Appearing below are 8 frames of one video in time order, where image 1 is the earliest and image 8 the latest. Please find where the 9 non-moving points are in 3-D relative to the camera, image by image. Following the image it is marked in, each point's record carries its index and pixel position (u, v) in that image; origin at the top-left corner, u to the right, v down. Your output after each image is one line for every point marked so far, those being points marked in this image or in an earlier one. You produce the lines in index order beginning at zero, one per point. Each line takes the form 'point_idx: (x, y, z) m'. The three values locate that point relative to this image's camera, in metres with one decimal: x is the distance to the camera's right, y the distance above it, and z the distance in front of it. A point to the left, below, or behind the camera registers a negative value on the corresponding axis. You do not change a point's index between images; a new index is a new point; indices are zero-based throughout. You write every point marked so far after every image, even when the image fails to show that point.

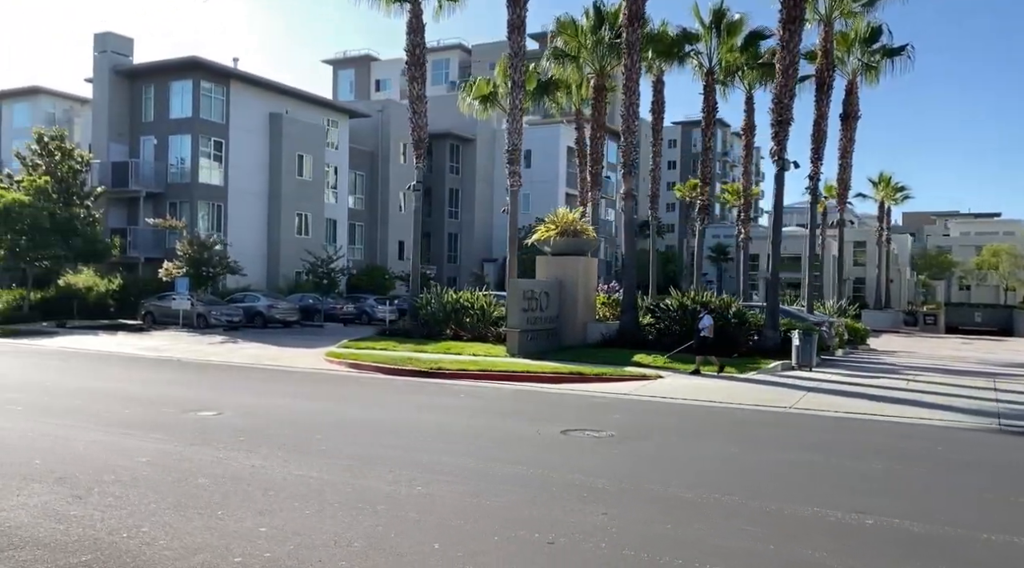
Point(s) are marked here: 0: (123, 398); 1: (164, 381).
0: (-5.9, -1.7, +13.8) m
1: (-6.3, -1.8, +16.5) m
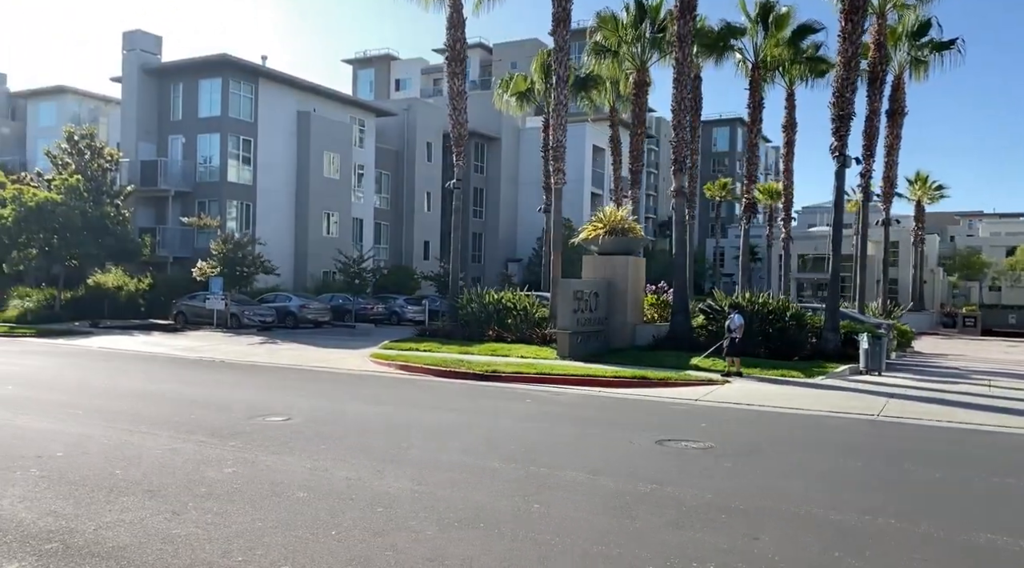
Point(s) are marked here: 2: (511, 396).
0: (-4.8, -1.7, +13.3) m
1: (-5.2, -1.8, +16.1) m
2: (0.0, -1.8, +14.7) m
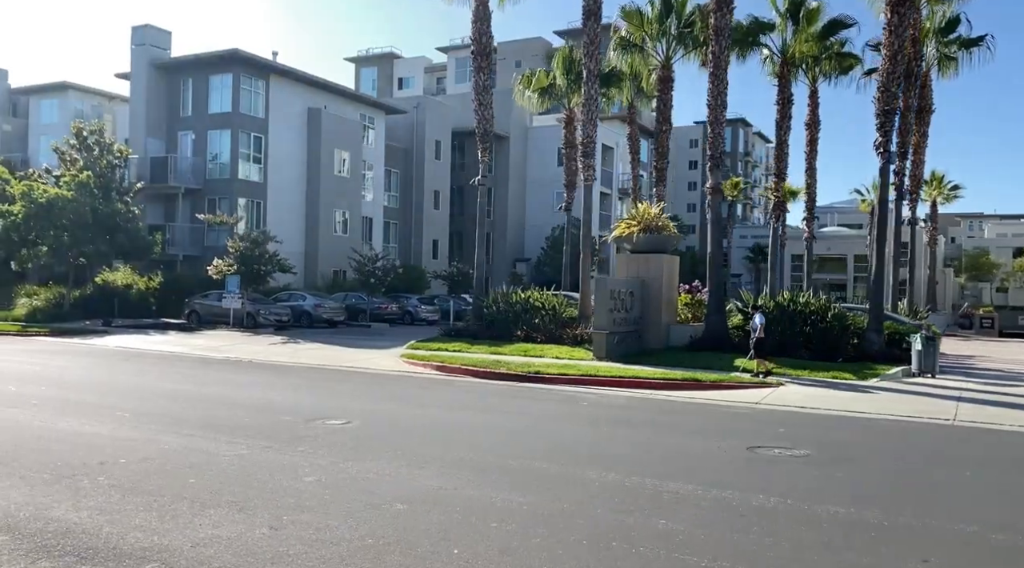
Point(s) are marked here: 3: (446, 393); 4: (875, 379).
0: (-4.0, -1.7, +12.7) m
1: (-4.4, -1.7, +15.5) m
2: (+0.8, -1.8, +14.2) m
3: (-1.1, -1.8, +14.6) m
4: (+6.6, -1.7, +16.5) m
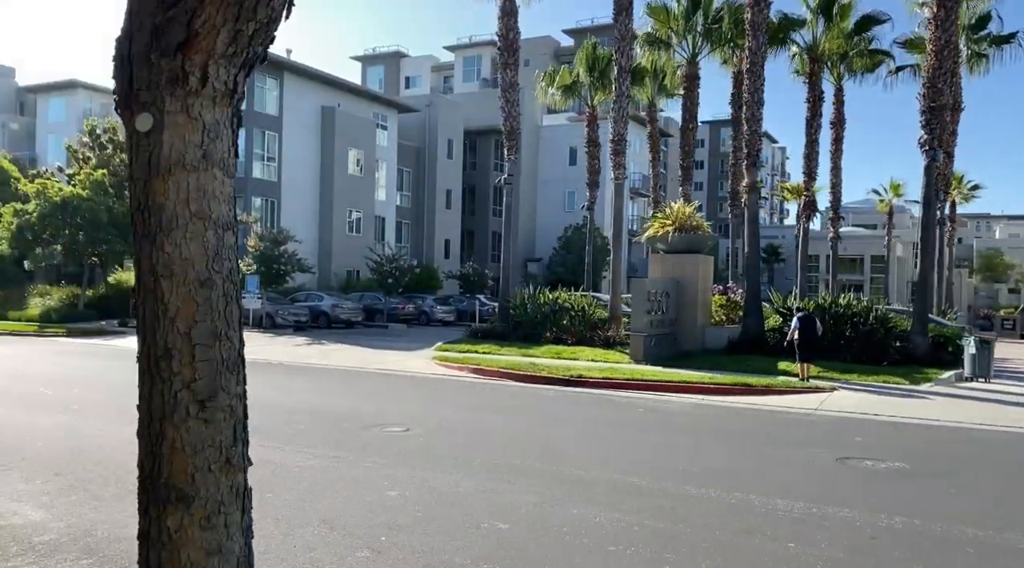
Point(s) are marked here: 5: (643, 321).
0: (-3.3, -1.7, +12.3) m
1: (-3.7, -1.8, +15.1) m
2: (+1.6, -1.8, +13.7) m
3: (-0.3, -1.8, +14.1) m
4: (+7.4, -1.8, +16.0) m
5: (+2.8, -0.8, +19.7) m
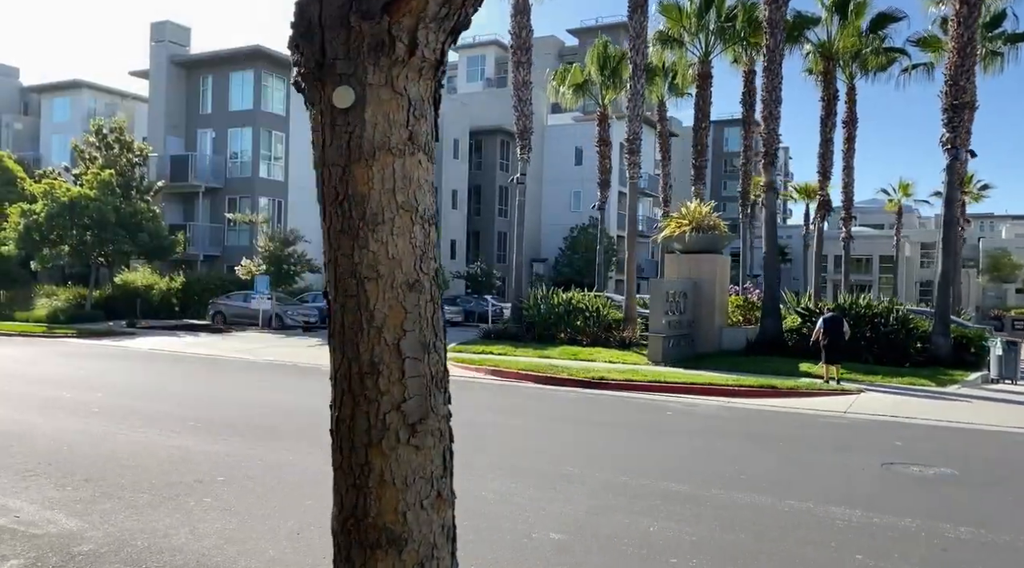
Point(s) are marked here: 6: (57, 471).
0: (-2.9, -1.7, +12.1) m
1: (-3.3, -1.8, +14.9) m
2: (+1.9, -1.8, +13.5) m
3: (+0.1, -1.8, +13.9) m
4: (+7.7, -1.8, +15.8) m
5: (+3.2, -0.8, +19.4) m
6: (-4.0, -1.6, +8.0) m
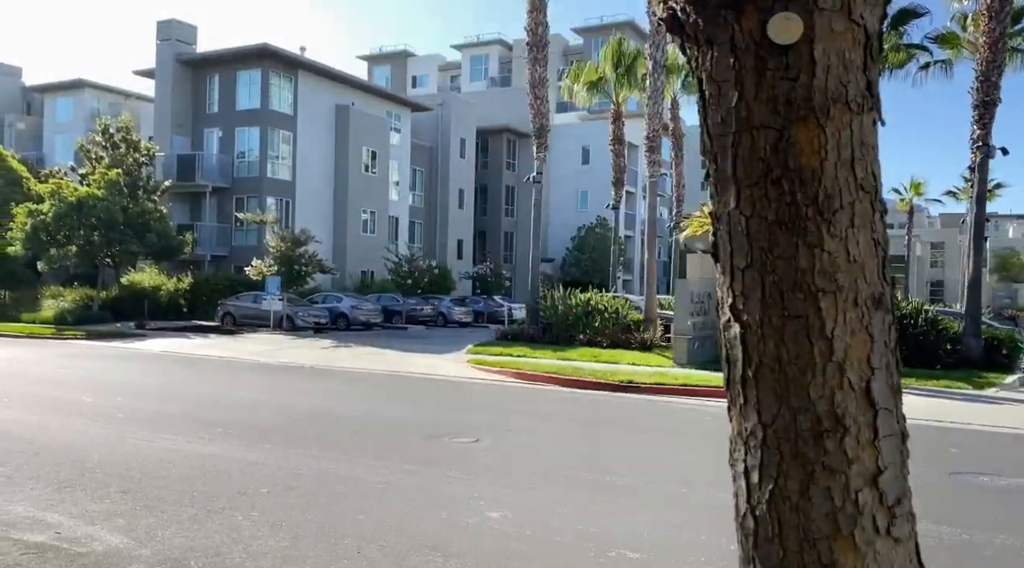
0: (-2.4, -1.7, +11.7) m
1: (-2.9, -1.8, +14.5) m
2: (+2.4, -1.8, +13.1) m
3: (+0.5, -1.8, +13.5) m
4: (+8.2, -1.8, +15.4) m
5: (+3.7, -0.8, +19.1) m
6: (-3.5, -1.7, +7.6) m
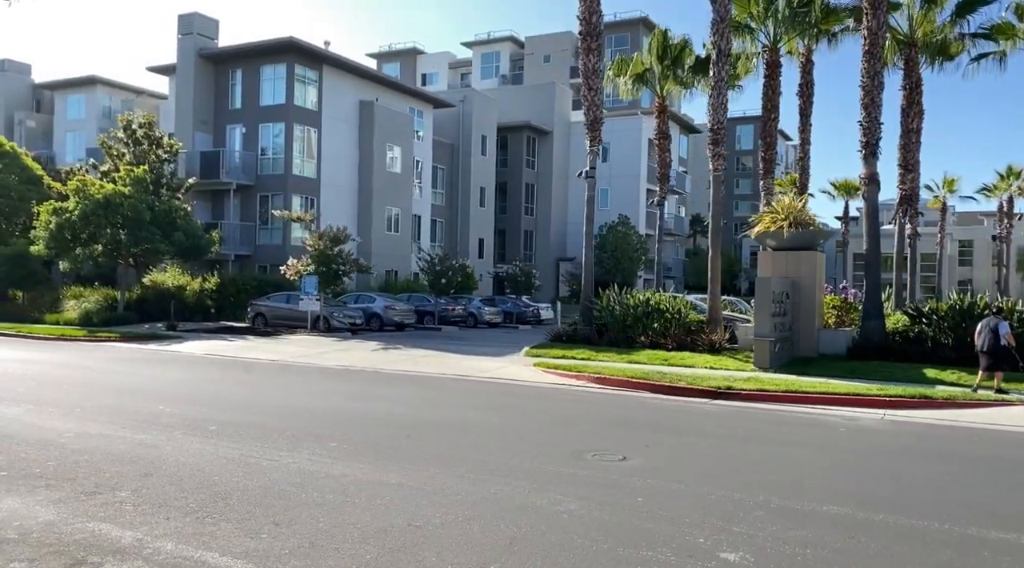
0: (-1.0, -1.7, +10.8) m
1: (-1.4, -1.8, +13.5) m
2: (+3.8, -1.8, +12.2) m
3: (+2.0, -1.8, +12.6) m
4: (+9.6, -1.8, +14.5) m
5: (+5.1, -0.8, +18.1) m
6: (-2.0, -1.7, +6.6) m
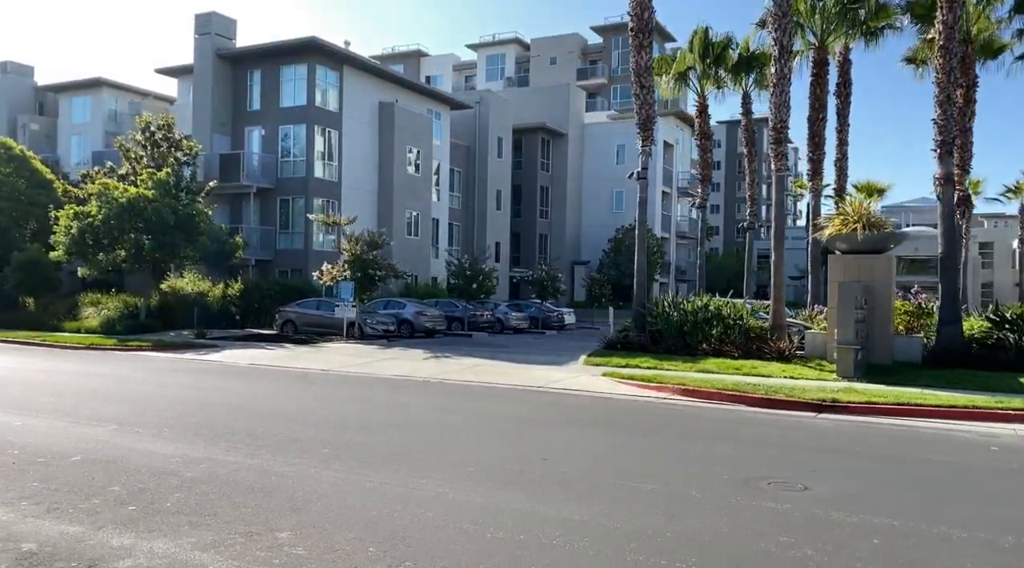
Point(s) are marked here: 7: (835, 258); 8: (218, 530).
0: (+0.5, -1.8, +10.0) m
1: (0.0, -1.9, +12.7) m
2: (+5.3, -1.9, +11.4) m
3: (+3.4, -1.9, +11.8) m
4: (+11.0, -1.8, +13.8) m
5: (+6.5, -0.9, +17.4) m
6: (-0.6, -1.7, +5.8) m
7: (+7.1, +0.5, +19.8) m
8: (-2.1, -1.7, +6.4) m
